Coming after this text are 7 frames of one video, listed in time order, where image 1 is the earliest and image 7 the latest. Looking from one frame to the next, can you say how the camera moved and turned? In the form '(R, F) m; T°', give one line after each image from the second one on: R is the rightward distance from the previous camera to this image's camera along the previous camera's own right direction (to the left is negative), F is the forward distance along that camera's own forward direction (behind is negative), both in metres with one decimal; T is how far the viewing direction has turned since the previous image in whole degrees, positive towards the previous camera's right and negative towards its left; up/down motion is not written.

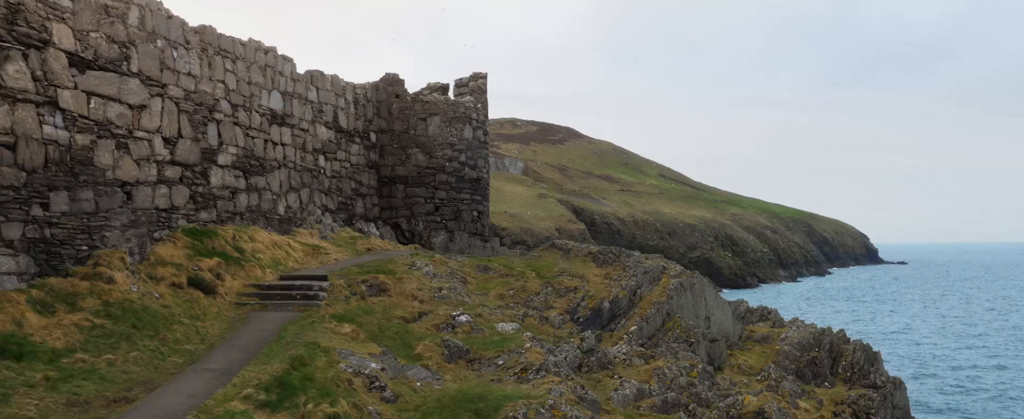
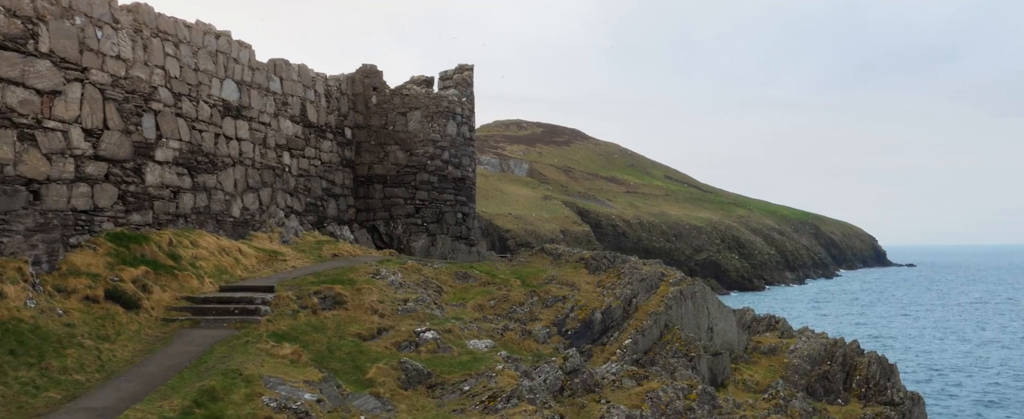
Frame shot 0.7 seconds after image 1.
(+0.5, +1.9) m; 0°
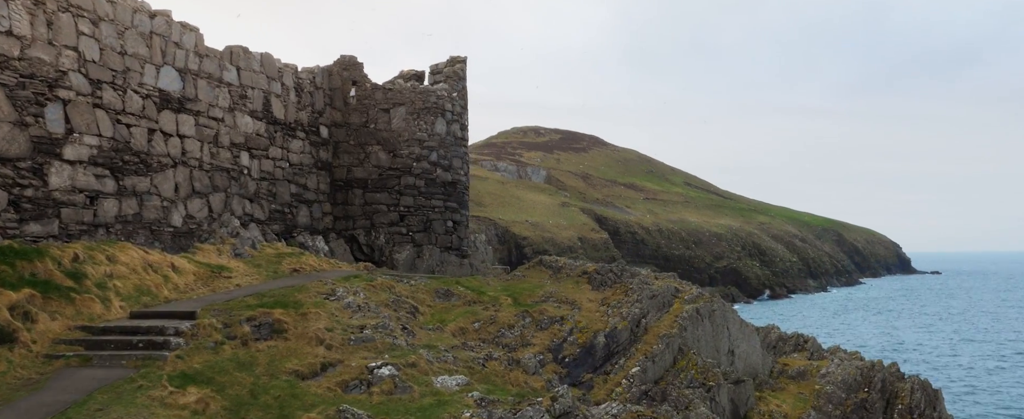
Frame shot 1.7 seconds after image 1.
(+0.6, +2.6) m; -1°
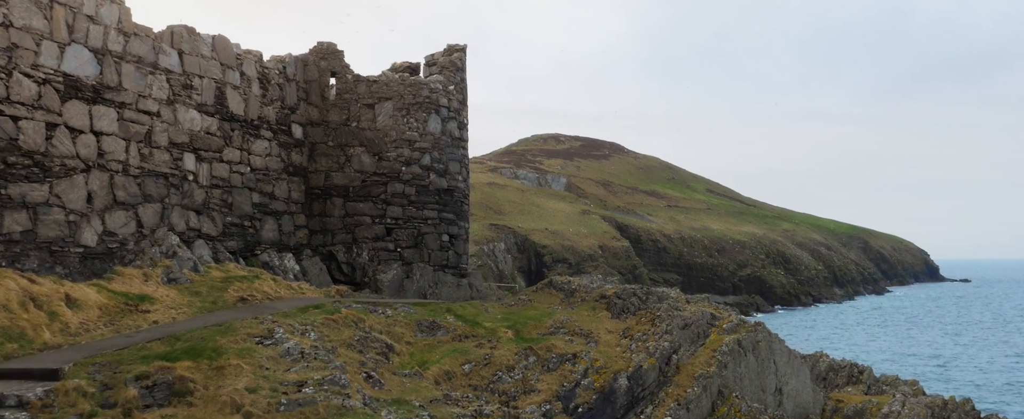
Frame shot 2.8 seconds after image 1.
(+0.3, +3.2) m; -1°
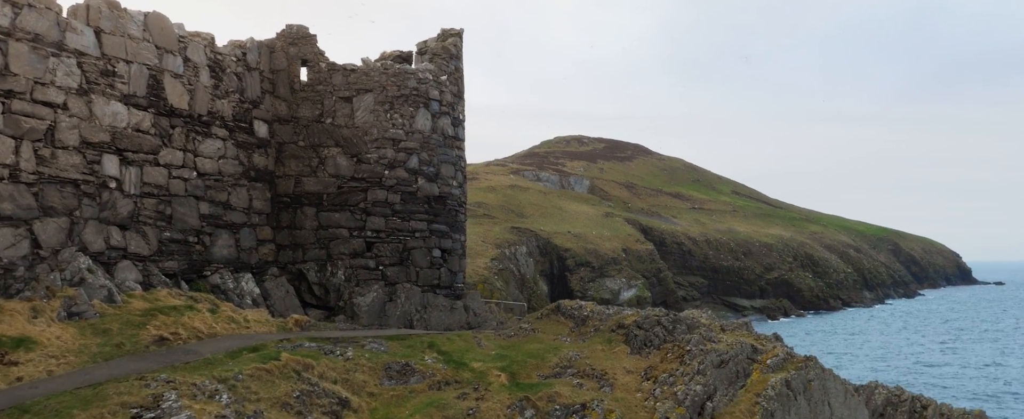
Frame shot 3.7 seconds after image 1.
(+0.4, +2.8) m; -2°
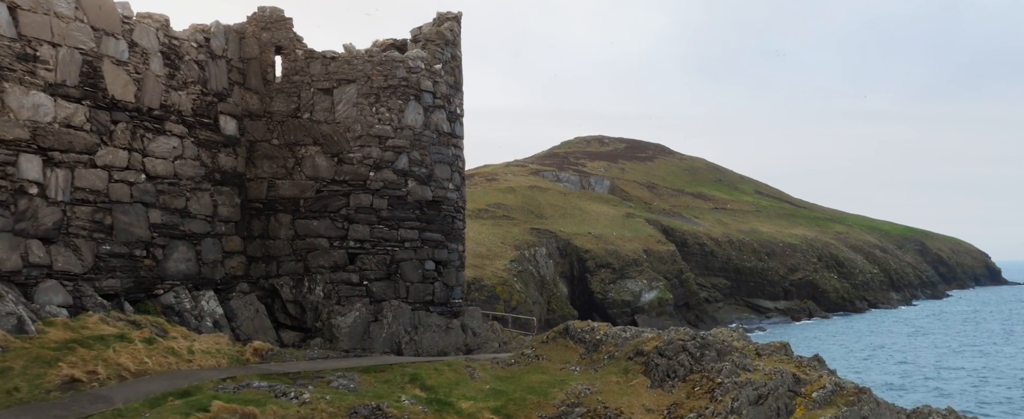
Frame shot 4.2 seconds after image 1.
(+0.3, +2.0) m; -1°
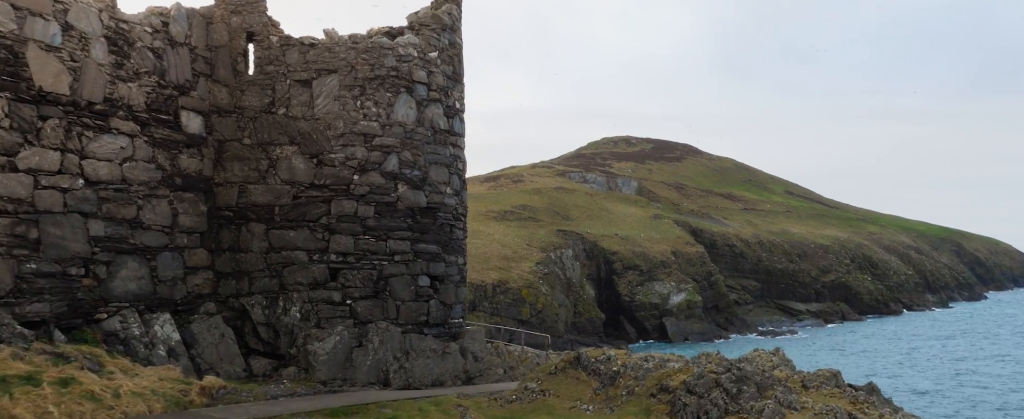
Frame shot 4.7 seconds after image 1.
(+0.3, +1.8) m; -2°
